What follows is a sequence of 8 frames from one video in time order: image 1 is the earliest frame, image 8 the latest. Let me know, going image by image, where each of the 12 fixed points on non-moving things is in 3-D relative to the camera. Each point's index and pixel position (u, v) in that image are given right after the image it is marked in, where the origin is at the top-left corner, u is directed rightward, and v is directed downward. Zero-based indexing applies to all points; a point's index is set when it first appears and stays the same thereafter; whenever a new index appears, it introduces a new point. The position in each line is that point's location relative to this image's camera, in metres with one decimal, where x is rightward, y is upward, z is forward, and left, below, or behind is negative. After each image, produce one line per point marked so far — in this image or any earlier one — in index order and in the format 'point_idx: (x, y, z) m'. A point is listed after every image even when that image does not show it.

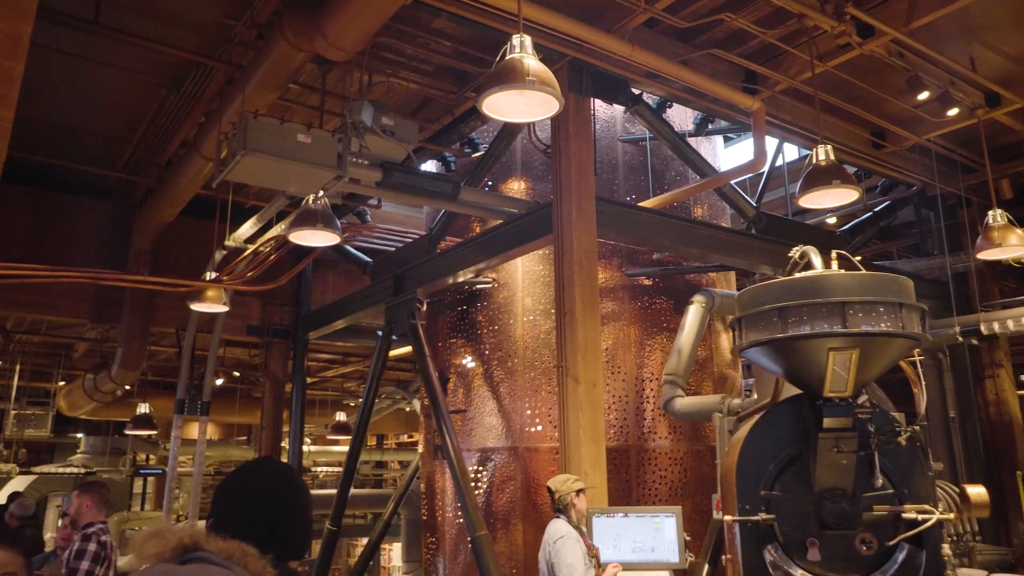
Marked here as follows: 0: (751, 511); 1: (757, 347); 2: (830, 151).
0: (+1.1, -1.1, +3.9) m
1: (+1.1, -0.3, +3.7) m
2: (+2.4, +1.0, +6.3) m
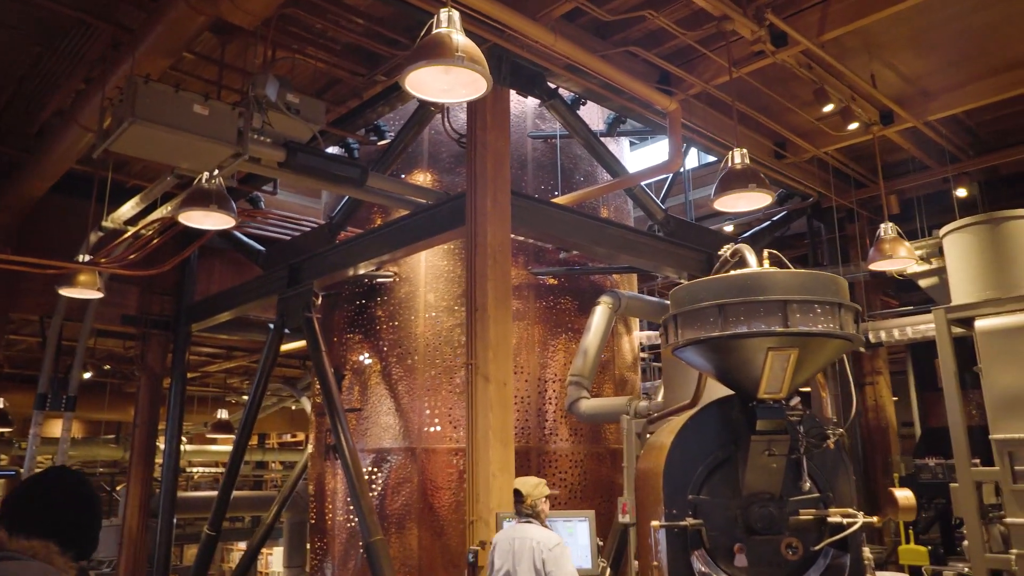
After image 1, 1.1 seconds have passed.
0: (+0.8, -1.0, +3.8) m
1: (+0.8, -0.2, +3.6) m
2: (+1.8, +1.0, +6.3) m
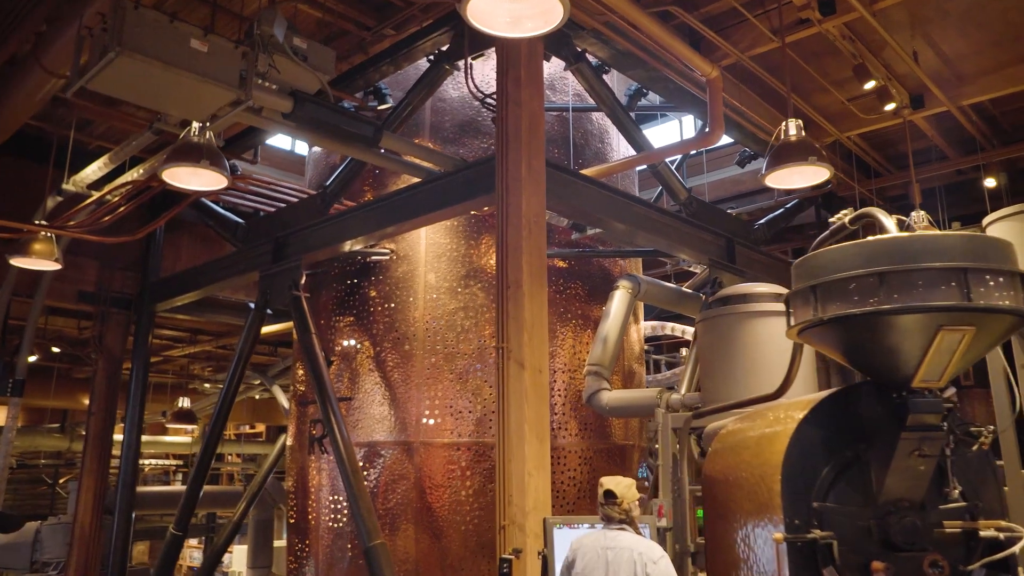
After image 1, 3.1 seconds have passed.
0: (+1.1, -0.9, +3.2) m
1: (+1.2, -0.1, +3.0) m
2: (+2.0, +1.1, +5.7) m
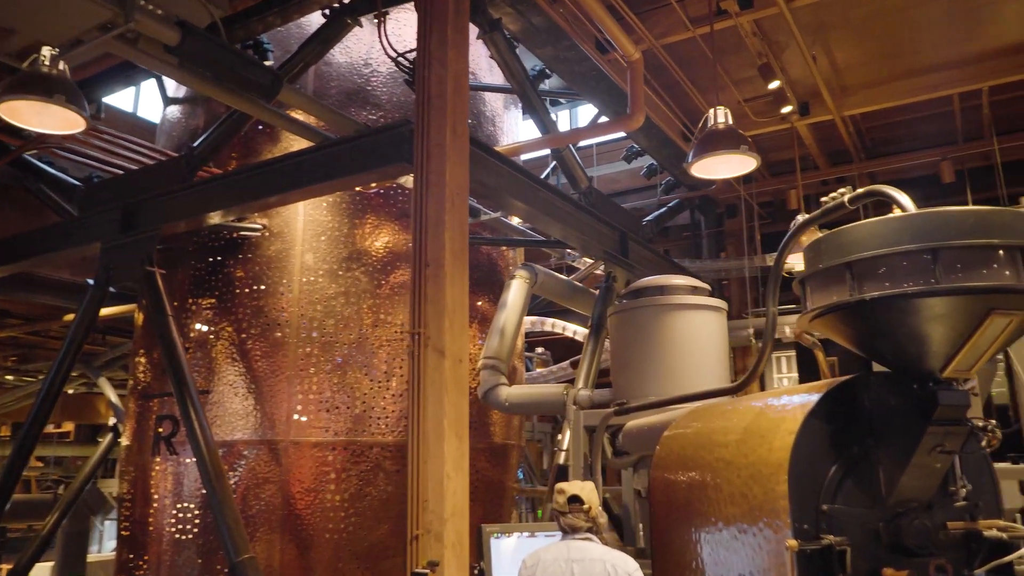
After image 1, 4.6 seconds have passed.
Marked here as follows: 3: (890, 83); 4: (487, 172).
0: (+1.0, -0.8, +2.9) m
1: (+1.2, -0.1, +2.7) m
2: (+1.4, +1.2, +5.6) m
3: (+3.6, +2.0, +8.1) m
4: (-0.2, +0.8, +6.1) m
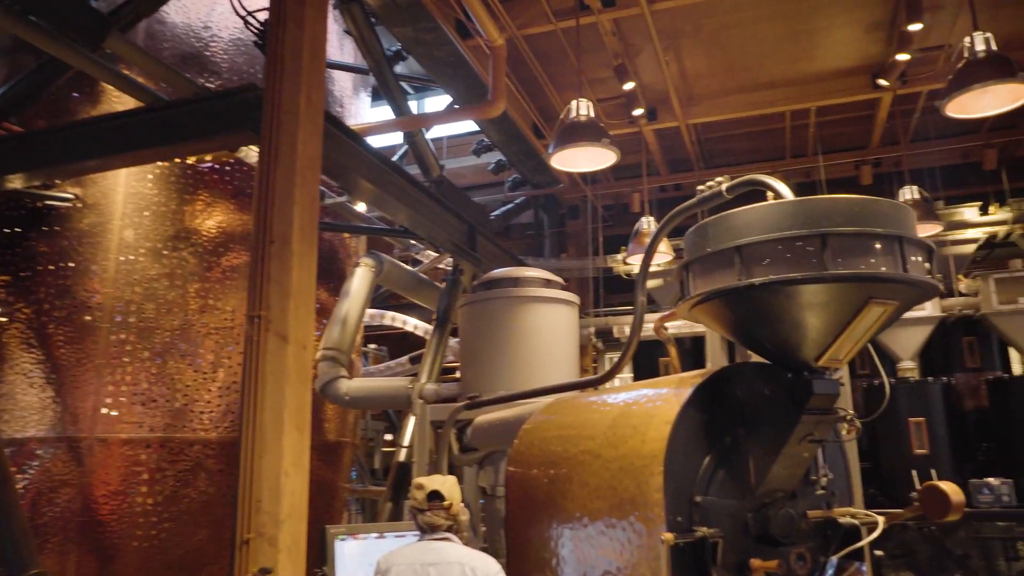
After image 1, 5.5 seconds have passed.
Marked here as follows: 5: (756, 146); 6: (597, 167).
0: (+0.6, -0.8, +2.8) m
1: (+0.8, 0.0, +2.6) m
2: (+0.5, +1.2, +5.5) m
3: (+2.2, +1.9, +8.4) m
4: (-1.2, +0.9, +5.7) m
5: (+2.9, +1.7, +9.8) m
6: (+0.6, +0.8, +5.7) m
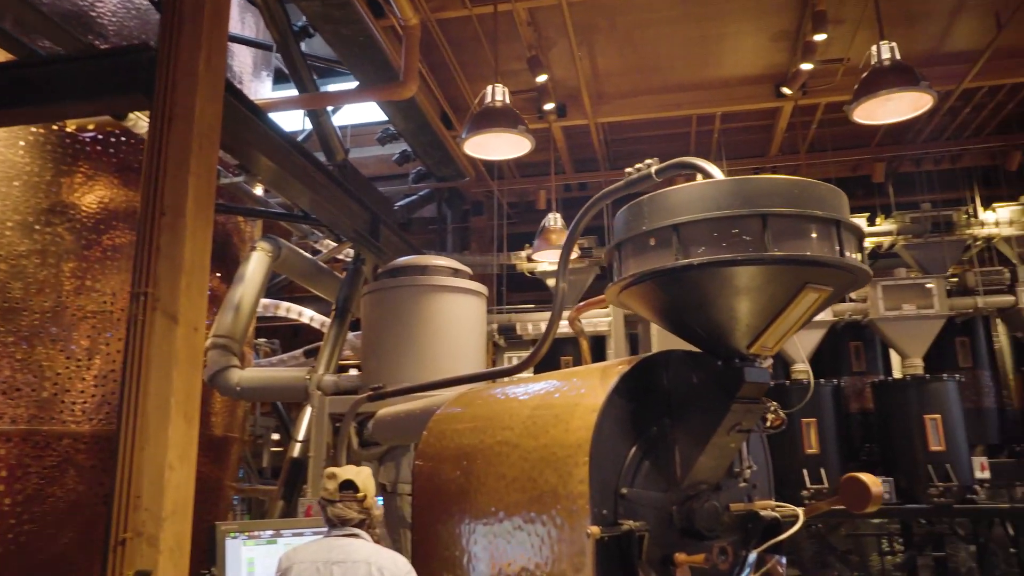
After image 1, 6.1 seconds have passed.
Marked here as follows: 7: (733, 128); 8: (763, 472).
0: (+0.3, -0.7, +2.7) m
1: (+0.5, 0.0, +2.5) m
2: (0.0, +1.3, +5.4) m
3: (+1.3, +1.9, +8.5) m
4: (-1.8, +1.1, +5.3) m
5: (+1.8, +1.7, +9.9) m
6: (0.0, +0.9, +5.6) m
7: (+2.5, +1.8, +9.2) m
8: (+1.0, -0.7, +3.2) m
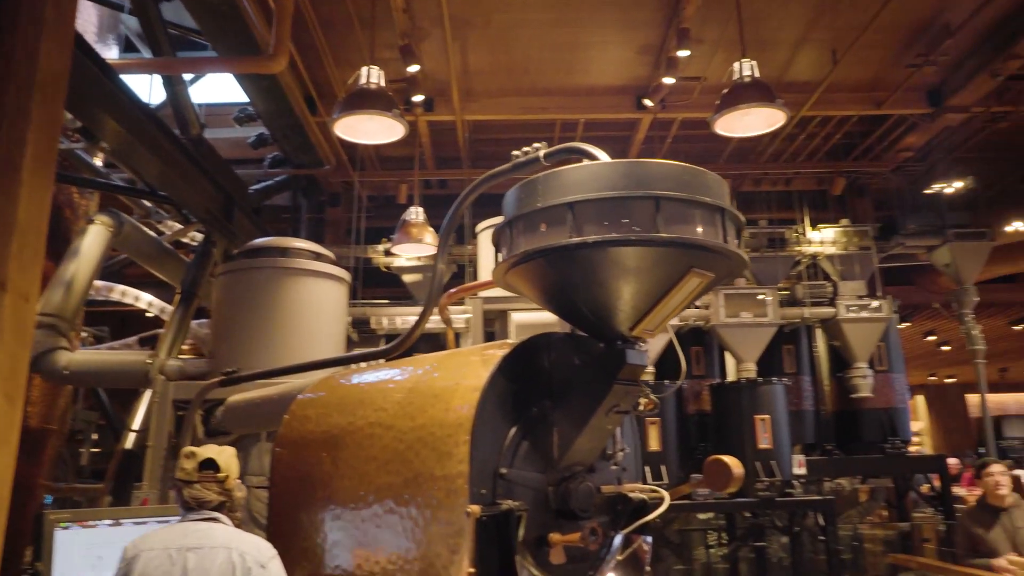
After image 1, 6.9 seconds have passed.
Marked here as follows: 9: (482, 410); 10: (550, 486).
0: (-0.1, -0.7, +2.6) m
1: (+0.2, +0.1, +2.5) m
2: (-0.8, +1.3, +5.3) m
3: (-0.1, +2.0, +8.5) m
4: (-2.5, +1.2, +4.9) m
5: (+0.1, +1.6, +10.0) m
6: (-0.9, +1.0, +5.4) m
7: (+0.9, +1.7, +9.5) m
8: (+0.5, -0.7, +3.2) m
9: (-0.1, -0.4, +2.7) m
10: (+0.1, -0.7, +2.8) m
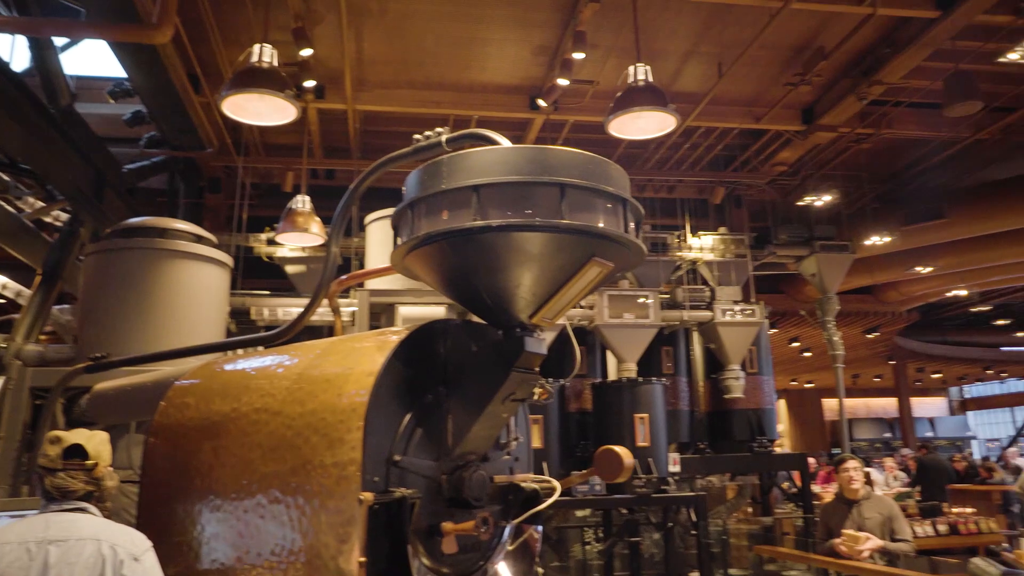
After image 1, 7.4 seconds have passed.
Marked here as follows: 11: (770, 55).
0: (-0.4, -0.6, +2.6) m
1: (-0.1, +0.2, +2.5) m
2: (-1.5, +1.4, +5.1) m
3: (-1.1, +2.0, +8.4) m
4: (-3.1, +1.4, +4.5) m
5: (-1.1, +1.7, +9.9) m
6: (-1.5, +1.0, +5.2) m
7: (-0.3, +1.8, +9.5) m
8: (0.0, -0.6, +3.2) m
9: (-0.4, -0.3, +2.6) m
10: (-0.2, -0.6, +2.8) m
11: (+2.7, +2.4, +8.6) m
